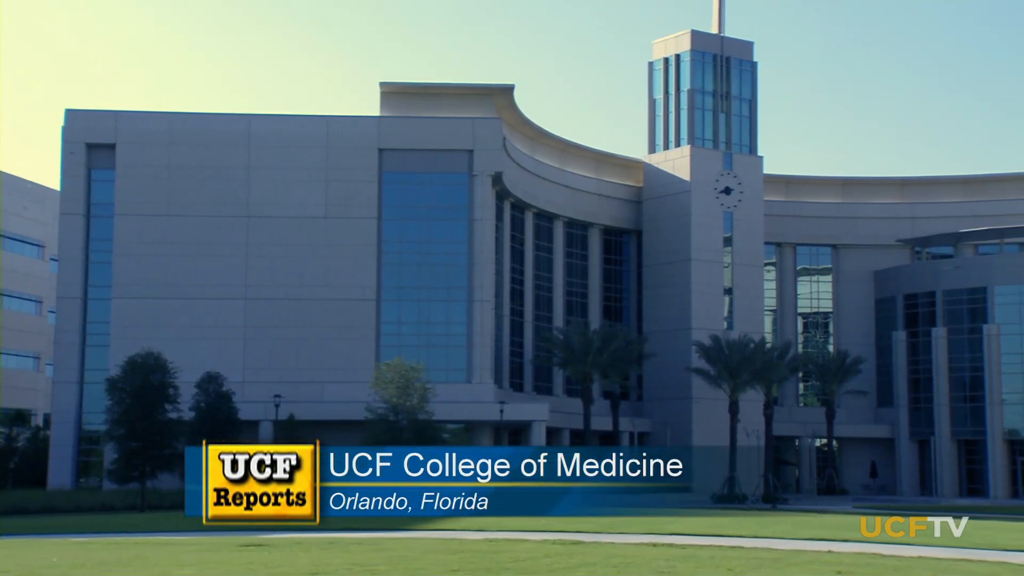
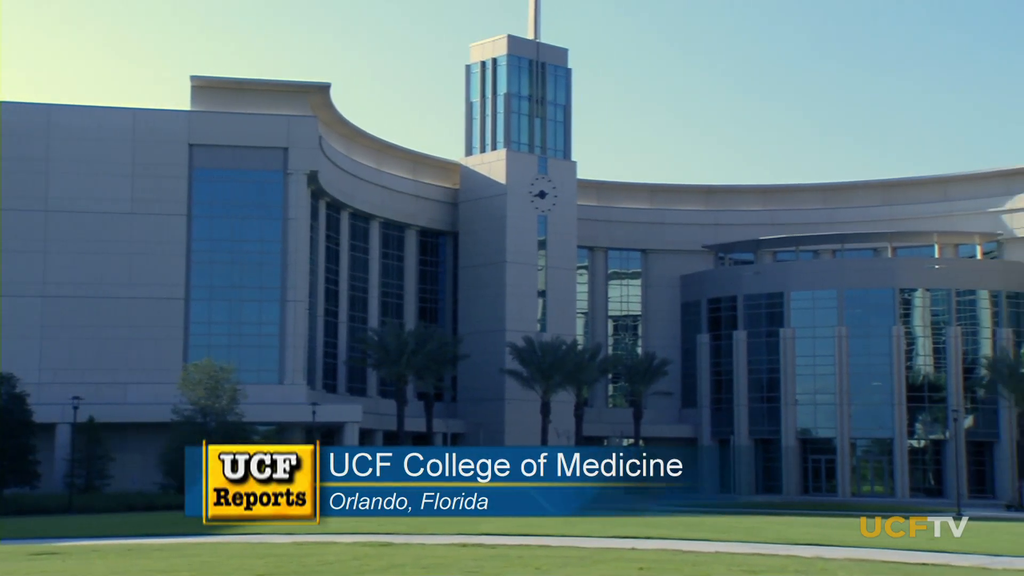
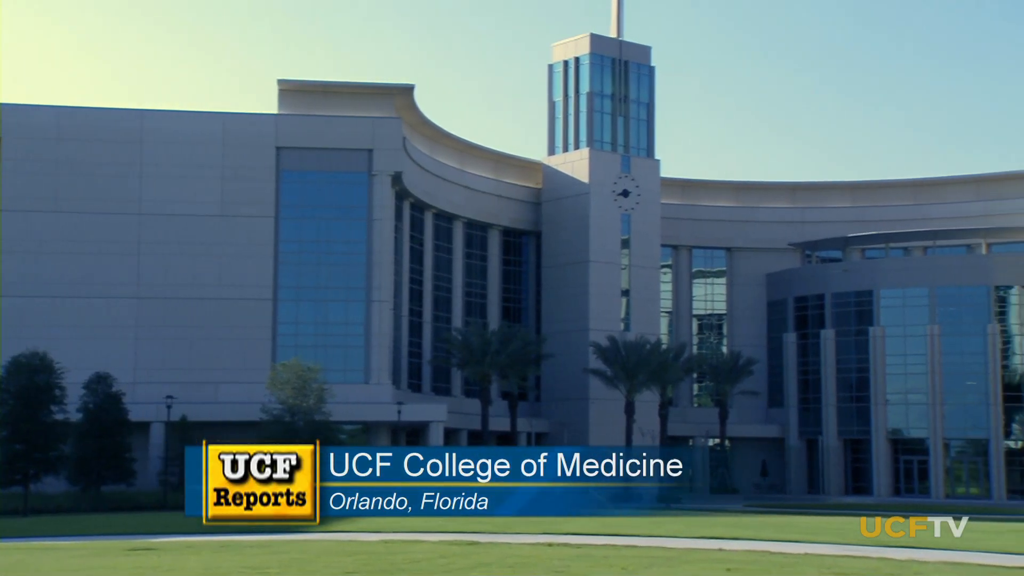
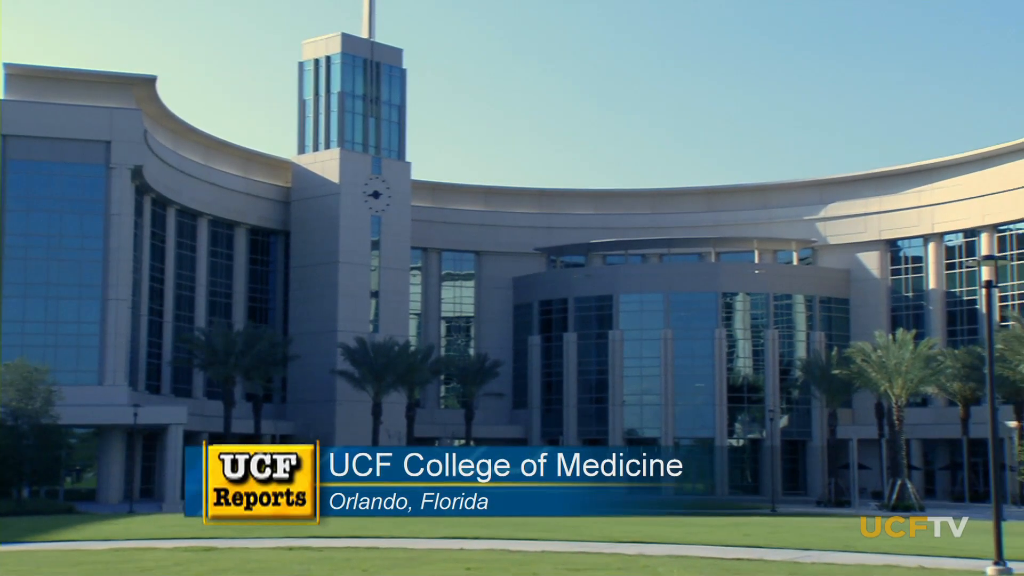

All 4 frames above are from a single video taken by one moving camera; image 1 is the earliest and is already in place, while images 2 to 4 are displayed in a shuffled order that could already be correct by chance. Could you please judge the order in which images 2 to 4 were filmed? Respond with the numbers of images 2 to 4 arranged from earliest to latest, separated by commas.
3, 2, 4
